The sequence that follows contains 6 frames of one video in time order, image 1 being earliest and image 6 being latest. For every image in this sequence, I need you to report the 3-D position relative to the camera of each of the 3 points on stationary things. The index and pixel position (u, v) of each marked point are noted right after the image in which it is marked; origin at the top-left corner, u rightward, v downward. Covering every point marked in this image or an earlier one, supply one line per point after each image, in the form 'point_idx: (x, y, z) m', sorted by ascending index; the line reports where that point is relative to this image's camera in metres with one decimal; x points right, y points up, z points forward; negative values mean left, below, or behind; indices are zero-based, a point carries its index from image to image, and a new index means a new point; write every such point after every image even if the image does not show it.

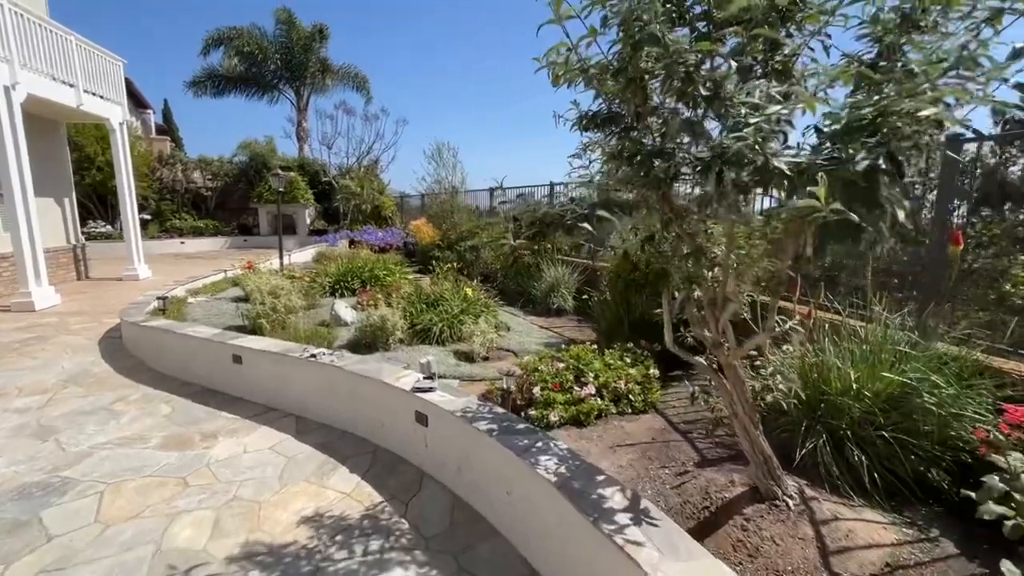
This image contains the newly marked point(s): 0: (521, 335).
0: (+0.1, -0.6, +5.9) m
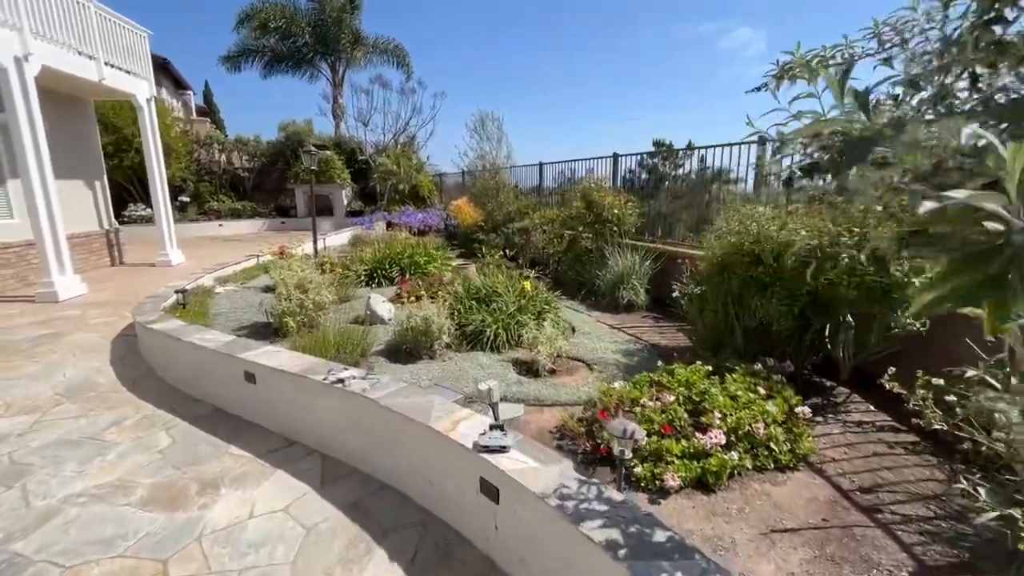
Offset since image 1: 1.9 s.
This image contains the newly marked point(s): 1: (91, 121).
0: (+0.8, -0.5, +4.8) m
1: (-8.6, +3.4, +9.8) m
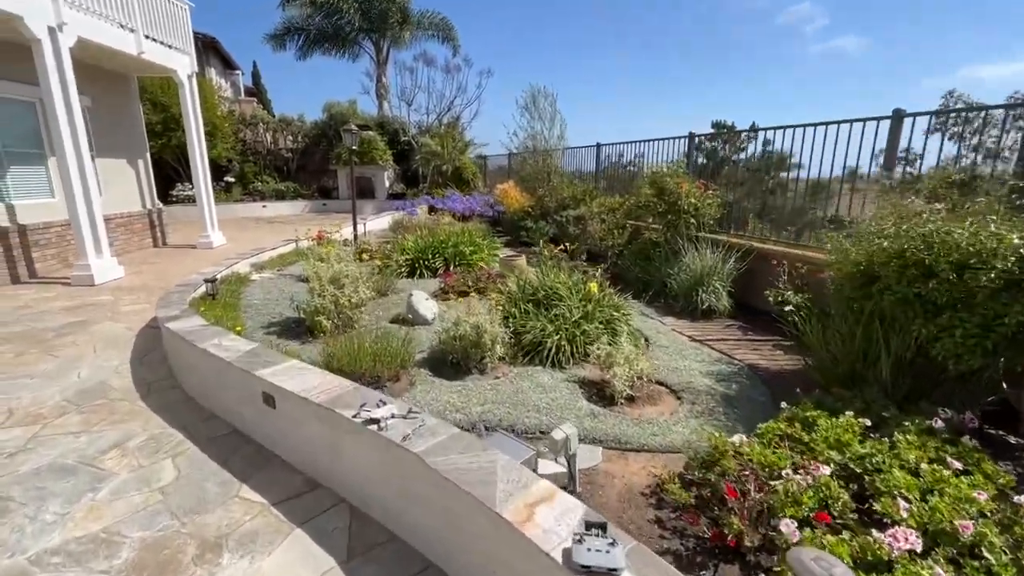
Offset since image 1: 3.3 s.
0: (+1.3, -0.6, +4.0) m
1: (-7.5, +3.8, +9.6) m
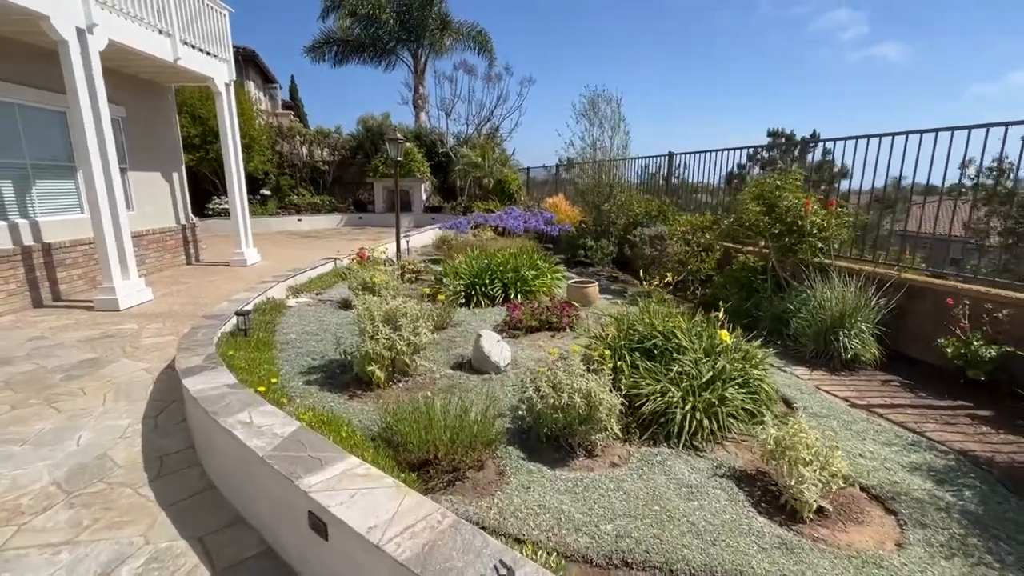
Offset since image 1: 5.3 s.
0: (+2.0, -0.9, +3.0) m
1: (-6.4, +3.4, +9.1) m
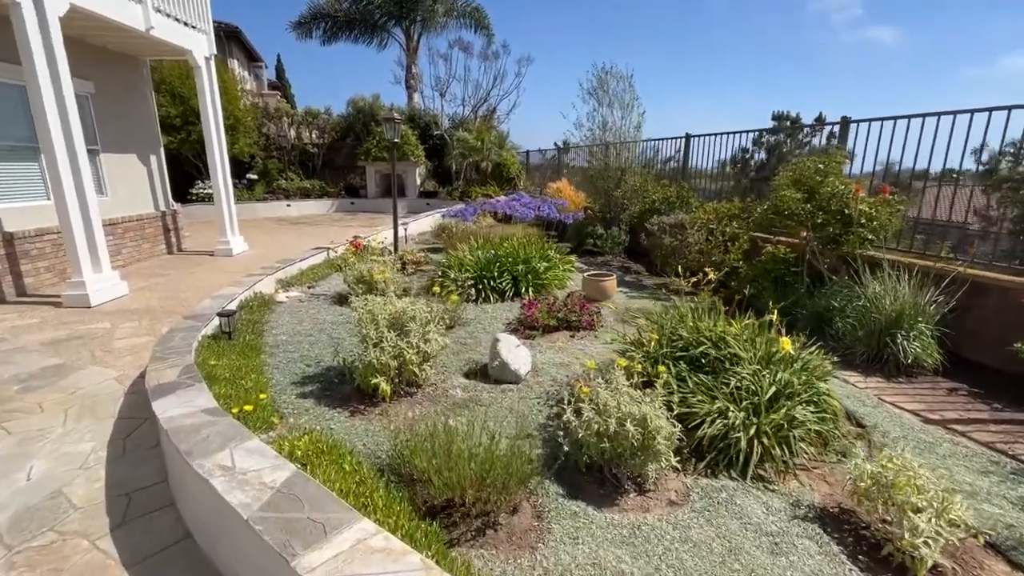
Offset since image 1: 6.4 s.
0: (+2.2, -0.9, +2.5) m
1: (-6.4, +3.6, +8.4) m
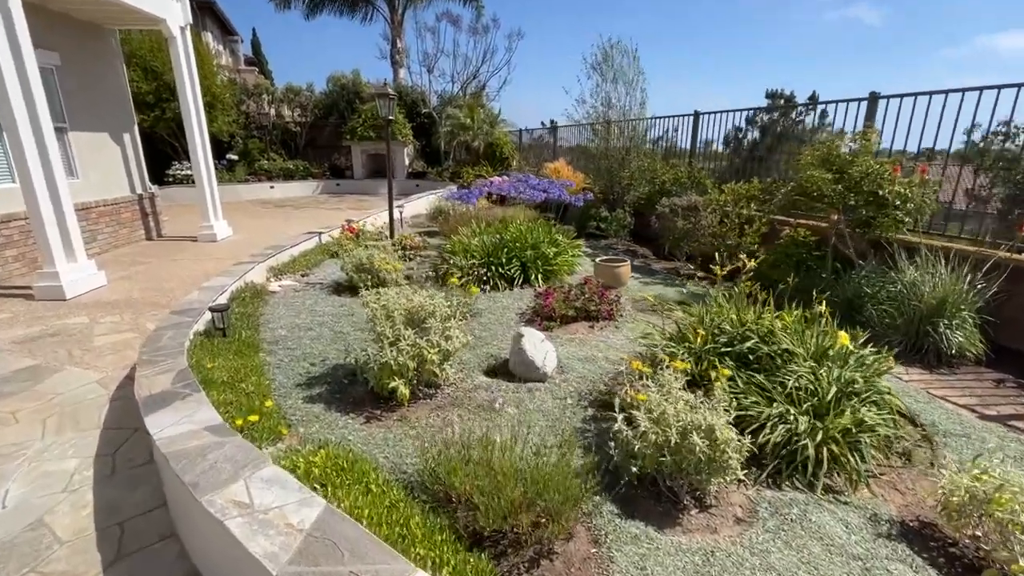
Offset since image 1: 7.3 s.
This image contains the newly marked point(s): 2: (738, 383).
0: (+2.4, -0.9, +2.4) m
1: (-6.4, +3.7, +7.8) m
2: (+1.2, -0.5, +2.6) m
